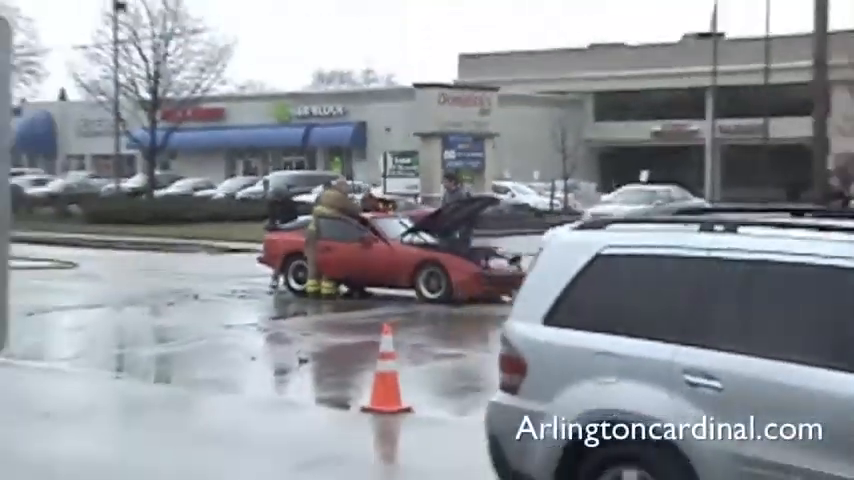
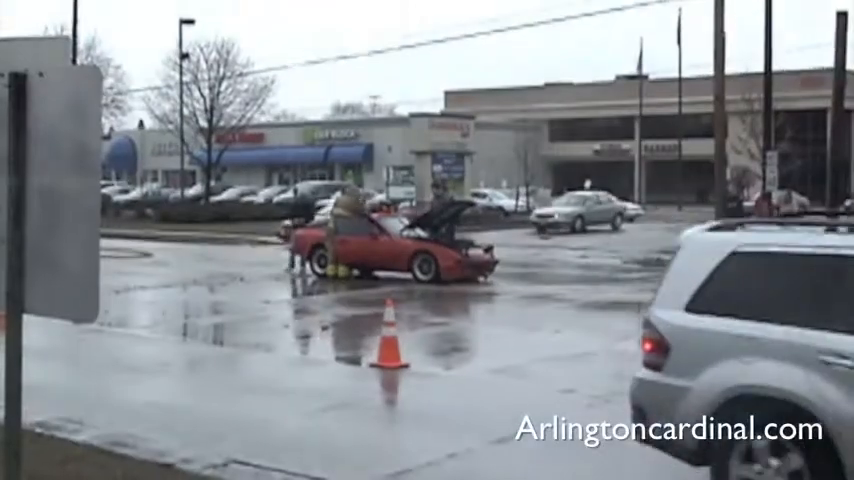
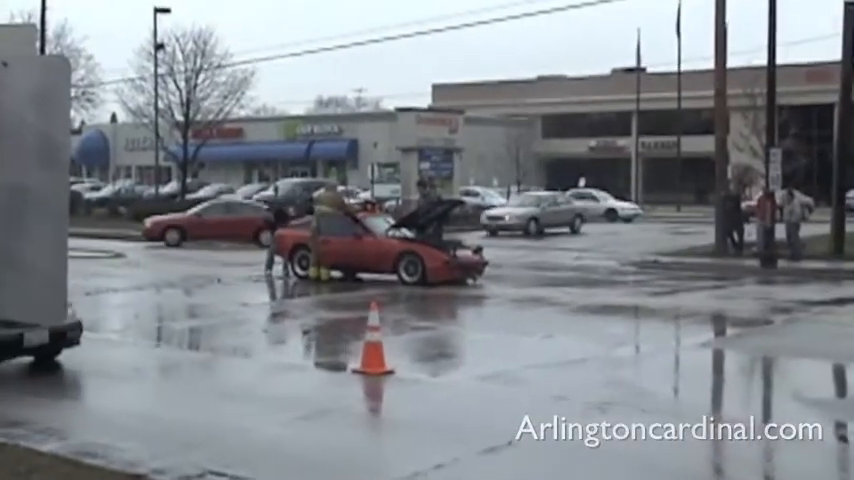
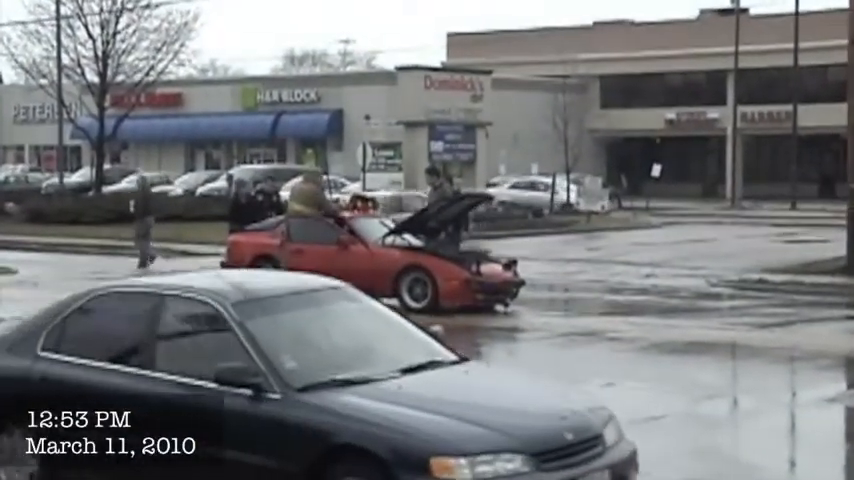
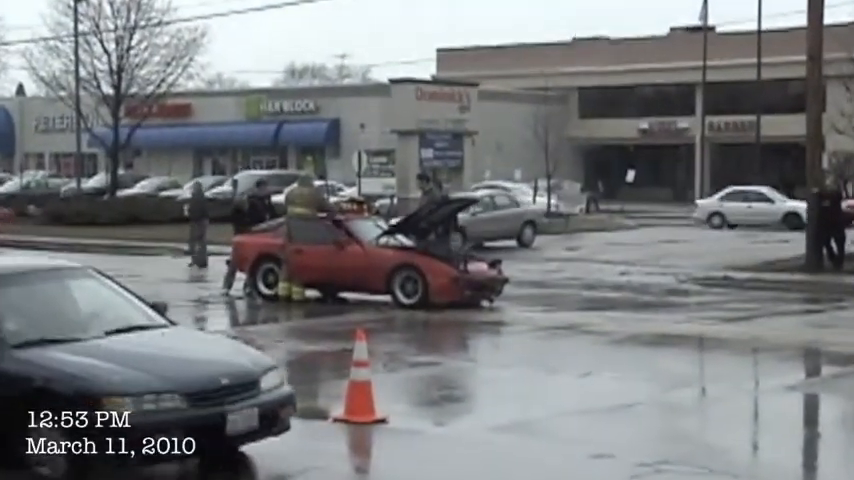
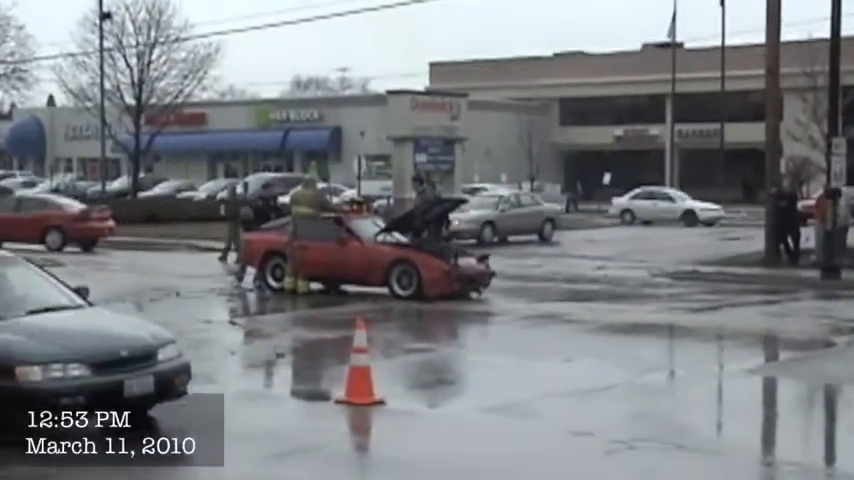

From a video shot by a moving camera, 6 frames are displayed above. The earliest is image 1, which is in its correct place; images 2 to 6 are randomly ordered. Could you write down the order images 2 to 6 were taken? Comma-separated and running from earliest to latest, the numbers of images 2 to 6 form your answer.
2, 3, 6, 5, 4
